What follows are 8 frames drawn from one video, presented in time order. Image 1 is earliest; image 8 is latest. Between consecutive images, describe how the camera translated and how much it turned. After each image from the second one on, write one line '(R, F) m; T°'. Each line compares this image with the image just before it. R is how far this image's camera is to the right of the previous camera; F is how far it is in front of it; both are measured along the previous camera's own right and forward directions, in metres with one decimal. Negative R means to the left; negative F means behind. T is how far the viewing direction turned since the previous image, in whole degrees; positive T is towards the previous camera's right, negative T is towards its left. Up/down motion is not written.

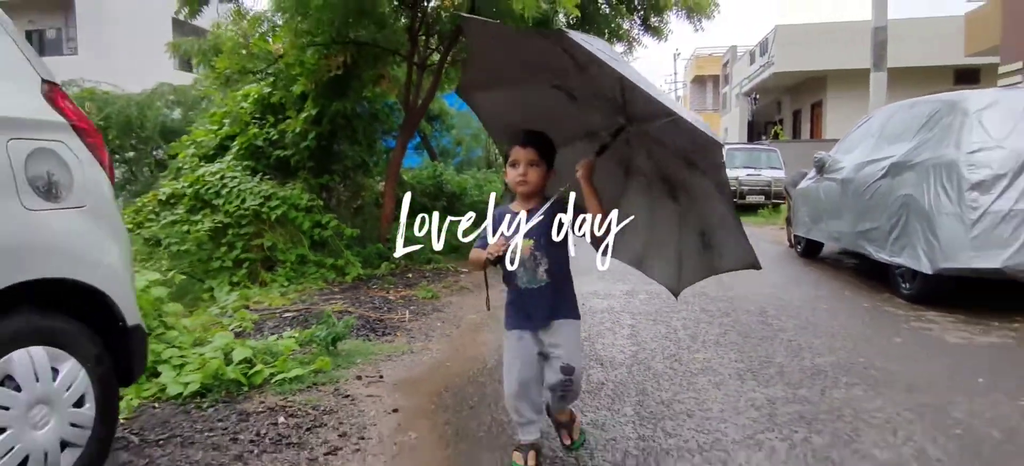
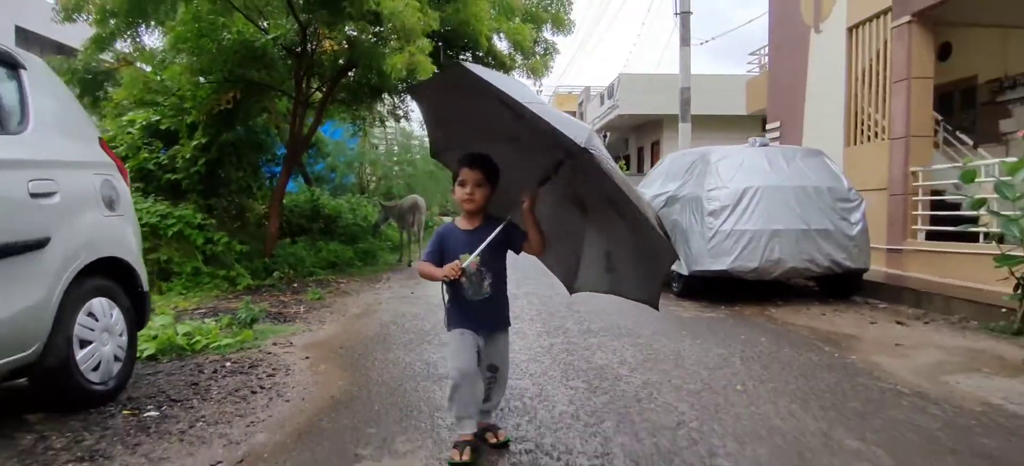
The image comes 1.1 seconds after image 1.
(-0.1, -2.0) m; +11°
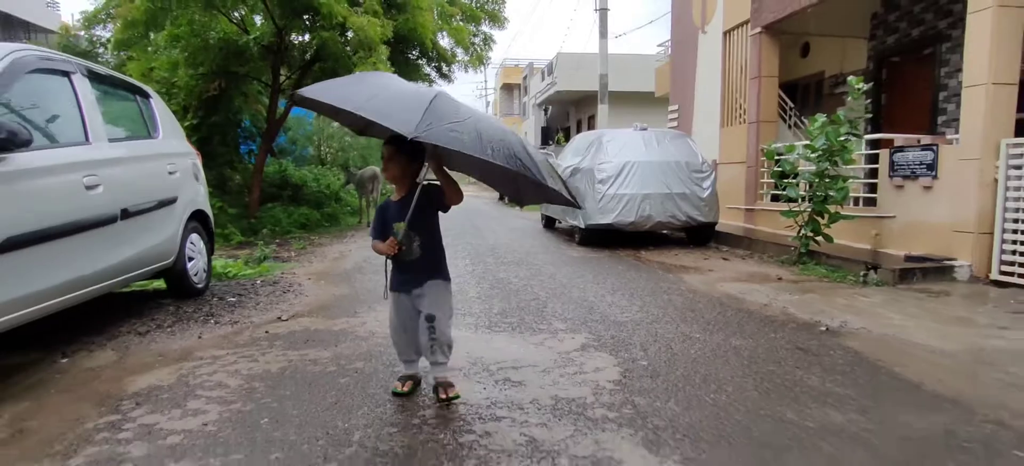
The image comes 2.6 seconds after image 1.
(+0.2, -2.8) m; +4°
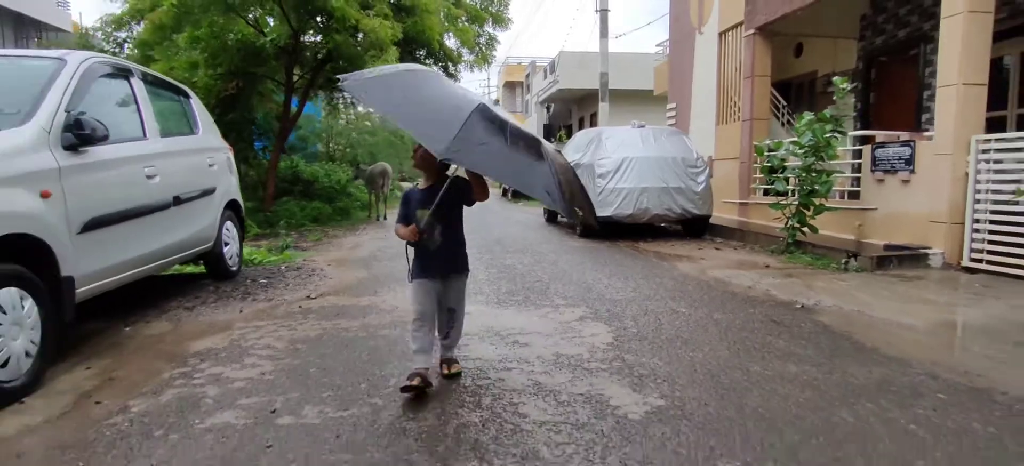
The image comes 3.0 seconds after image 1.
(0.0, -0.6) m; 0°
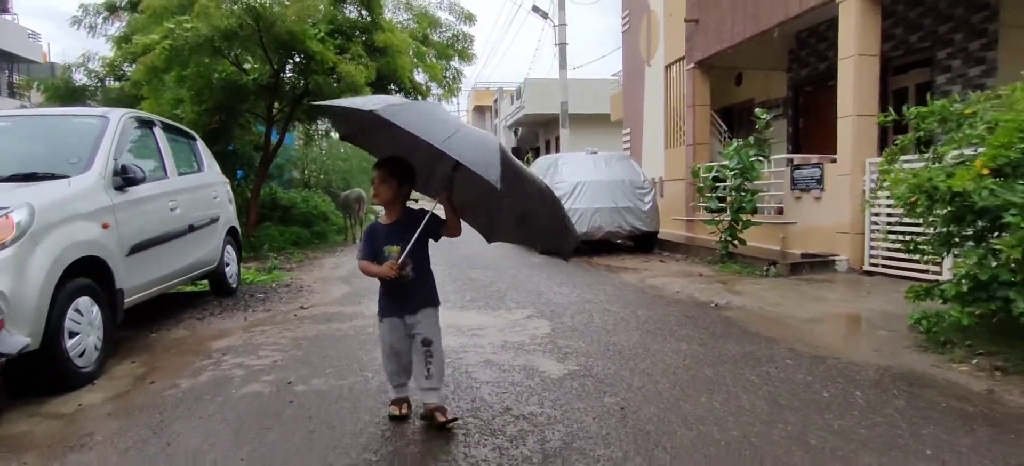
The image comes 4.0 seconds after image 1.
(+0.1, -1.2) m; +2°
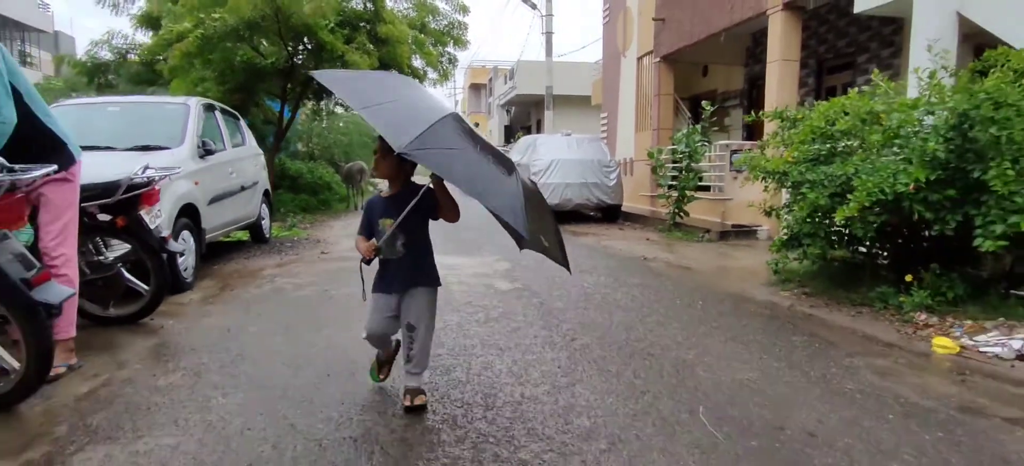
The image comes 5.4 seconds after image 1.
(+0.3, -2.2) m; 0°
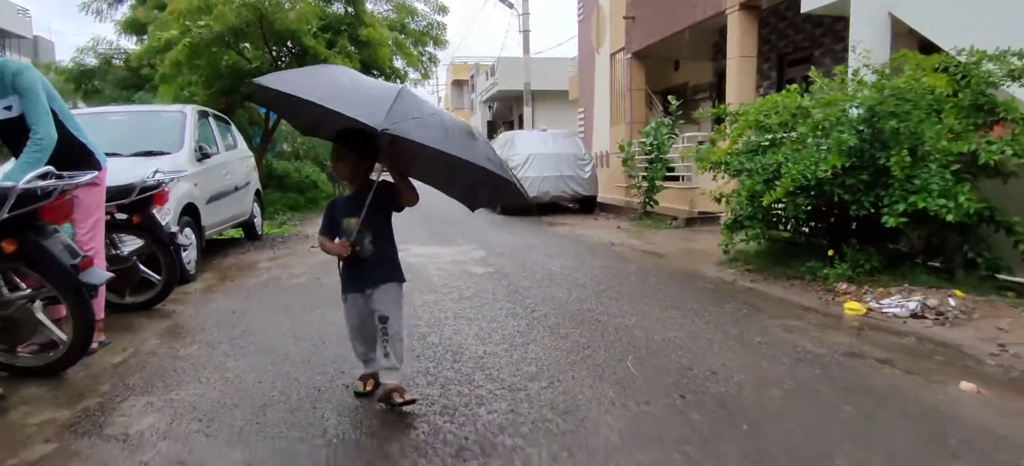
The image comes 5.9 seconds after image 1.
(+0.2, -0.7) m; +1°
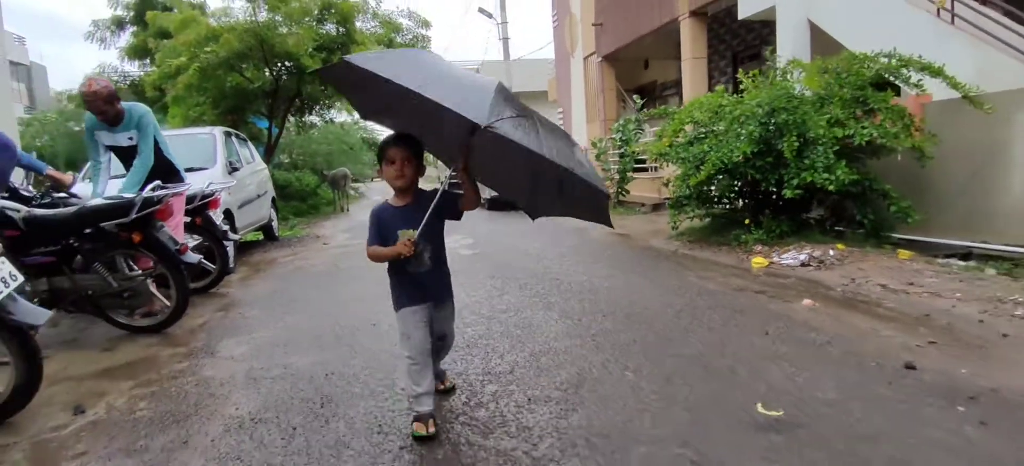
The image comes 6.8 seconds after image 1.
(+0.2, -1.6) m; 0°
